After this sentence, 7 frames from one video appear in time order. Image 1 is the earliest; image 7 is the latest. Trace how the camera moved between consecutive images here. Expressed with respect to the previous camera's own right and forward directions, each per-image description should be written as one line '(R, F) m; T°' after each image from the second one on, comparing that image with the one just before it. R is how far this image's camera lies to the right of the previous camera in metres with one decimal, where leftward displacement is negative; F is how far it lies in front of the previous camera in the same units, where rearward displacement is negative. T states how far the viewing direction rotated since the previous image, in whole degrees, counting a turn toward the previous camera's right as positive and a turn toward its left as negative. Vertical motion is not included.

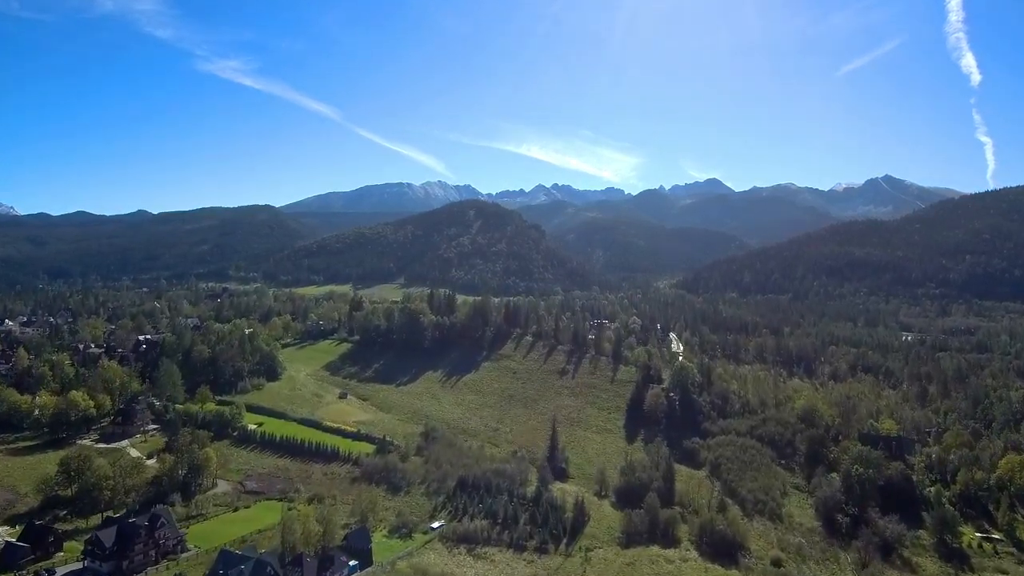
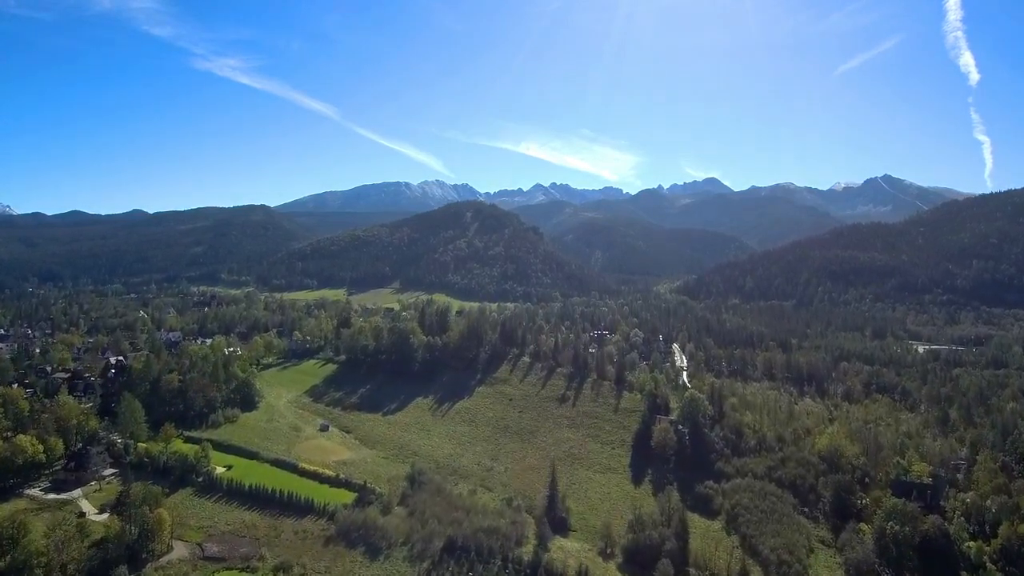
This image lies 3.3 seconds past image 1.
(+0.3, +5.6) m; 0°
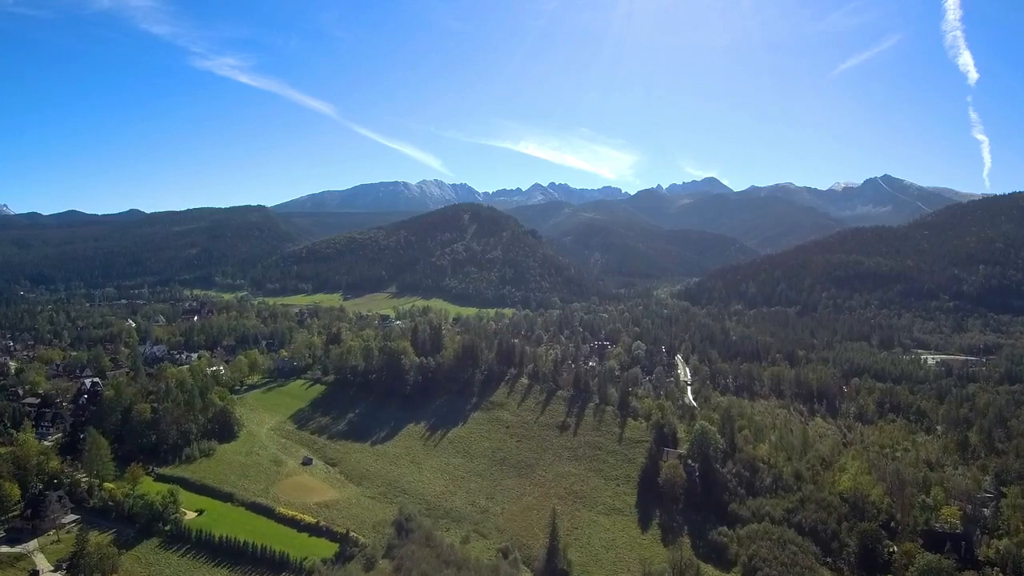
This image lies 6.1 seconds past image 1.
(+0.2, +4.5) m; 0°
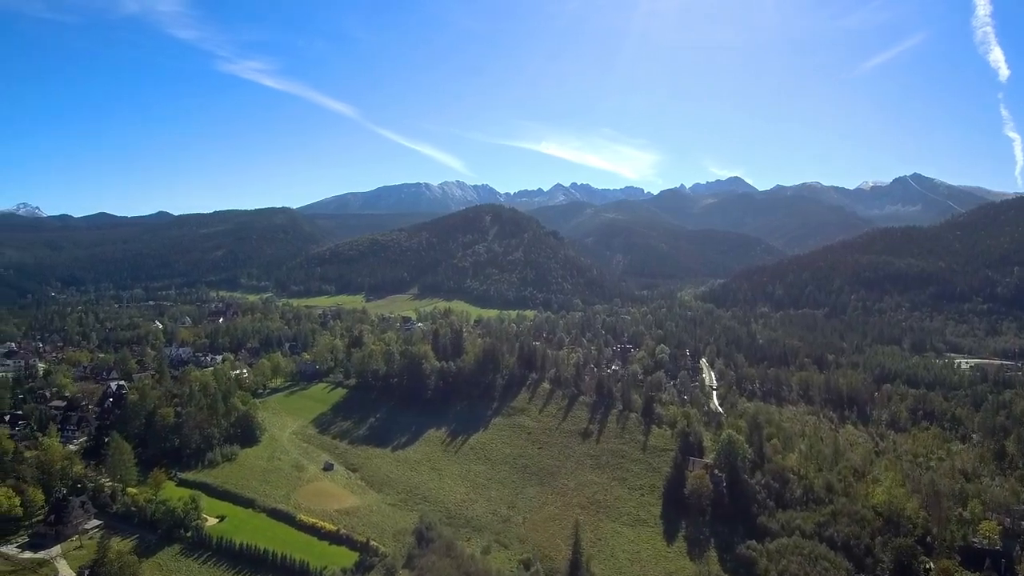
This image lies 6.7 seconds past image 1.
(0.0, +0.9) m; -2°
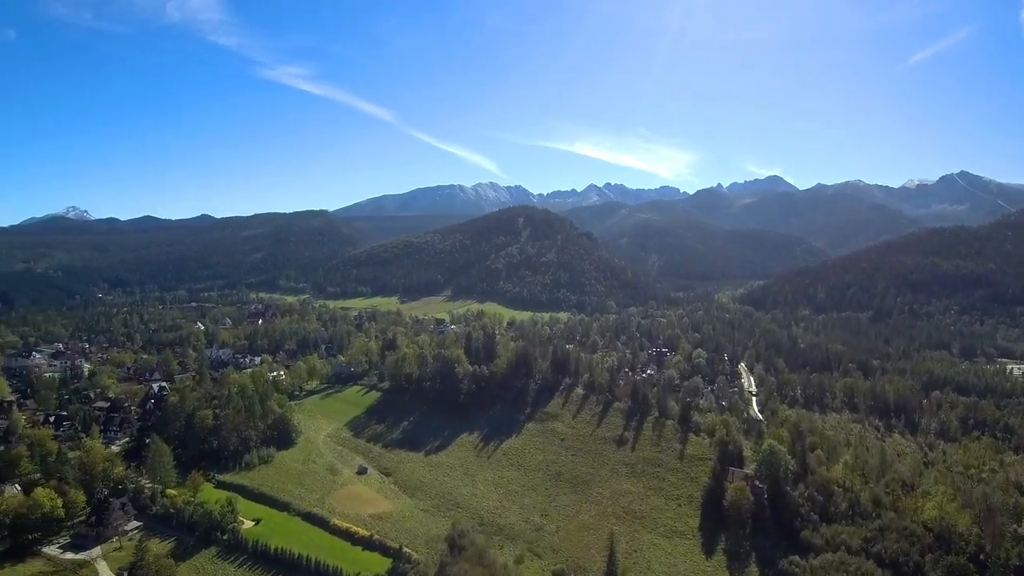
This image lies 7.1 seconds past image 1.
(0.0, +0.7) m; -3°
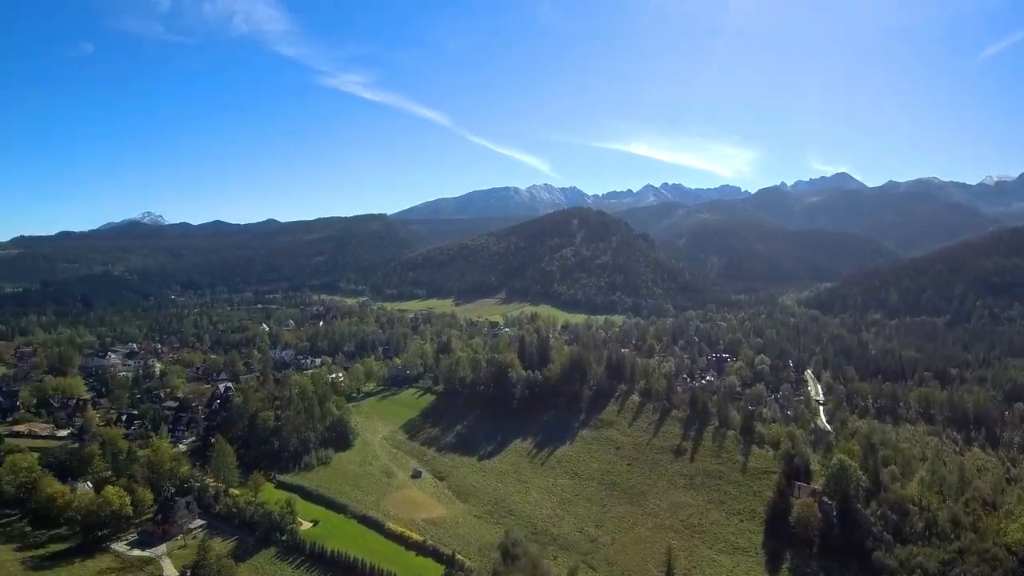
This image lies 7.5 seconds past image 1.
(0.0, +0.7) m; -5°
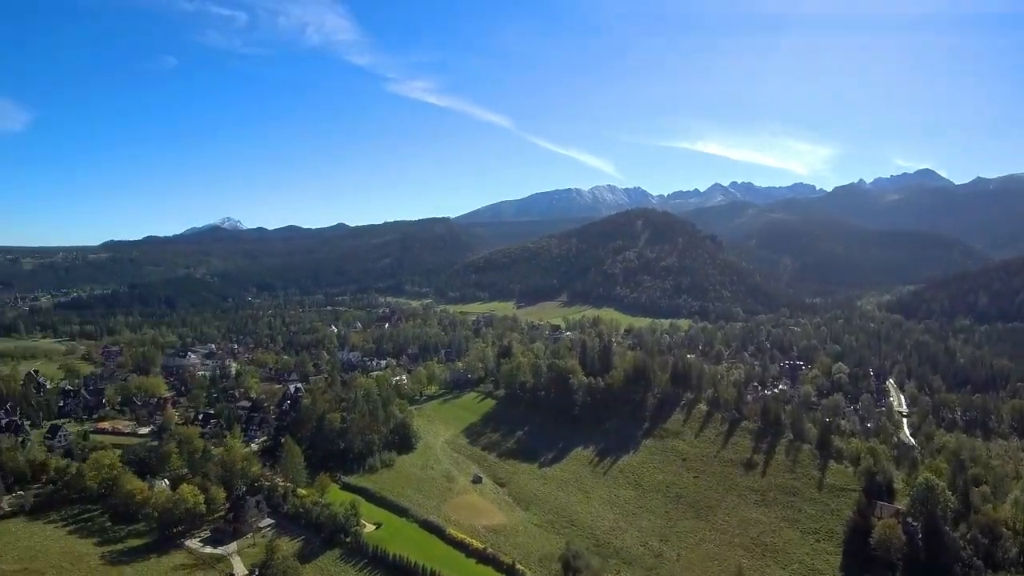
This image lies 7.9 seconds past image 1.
(0.0, +0.6) m; -5°
